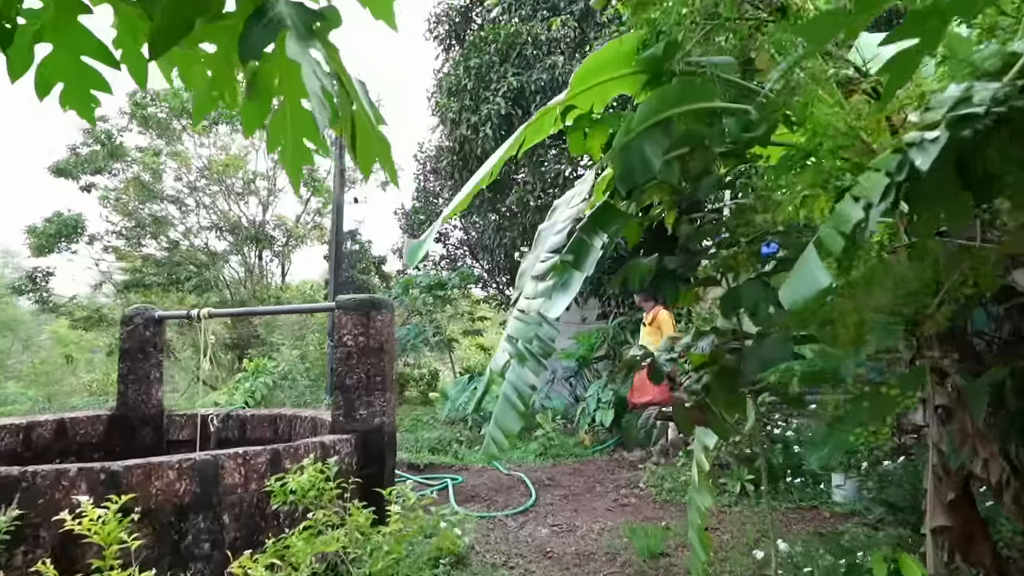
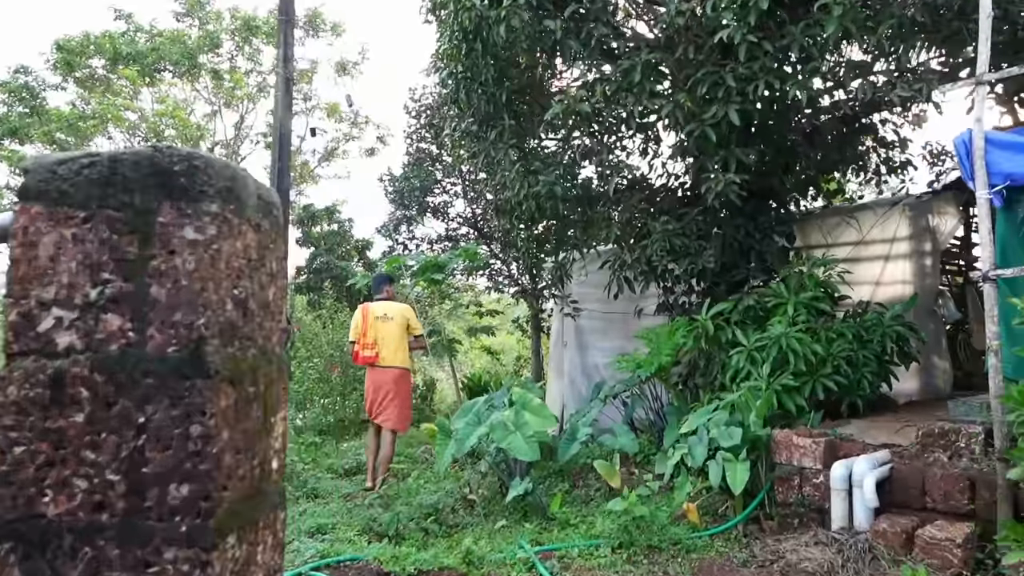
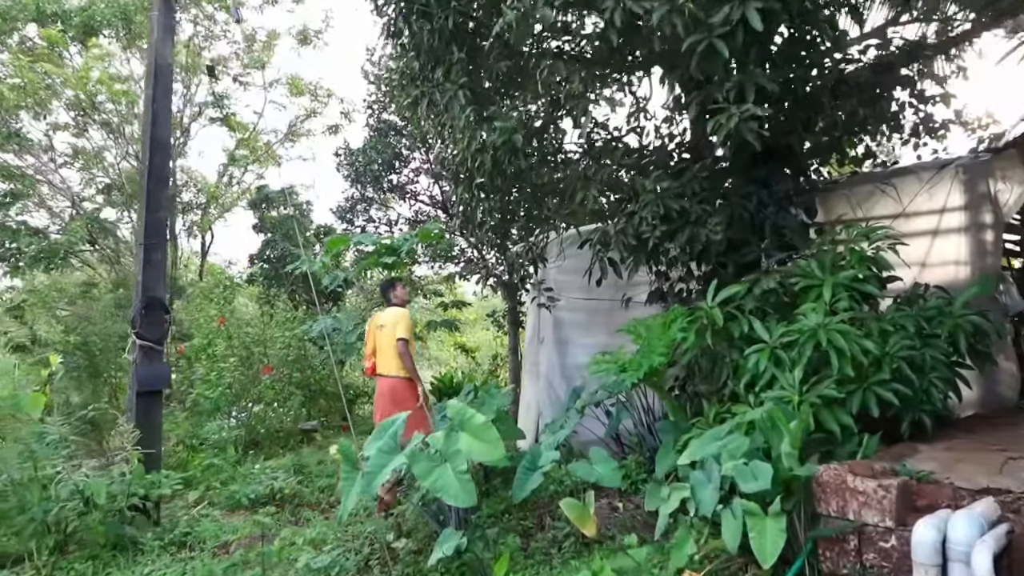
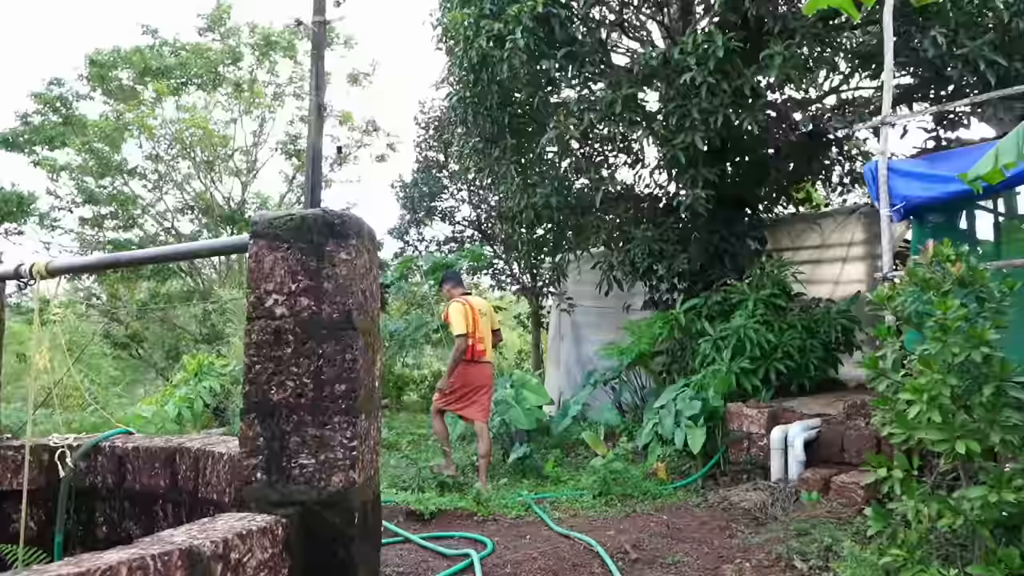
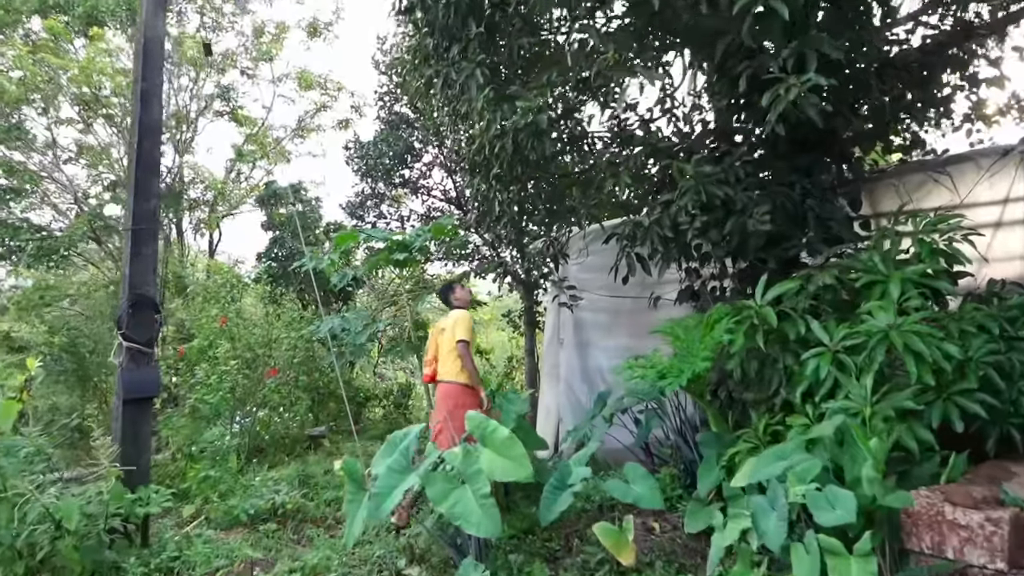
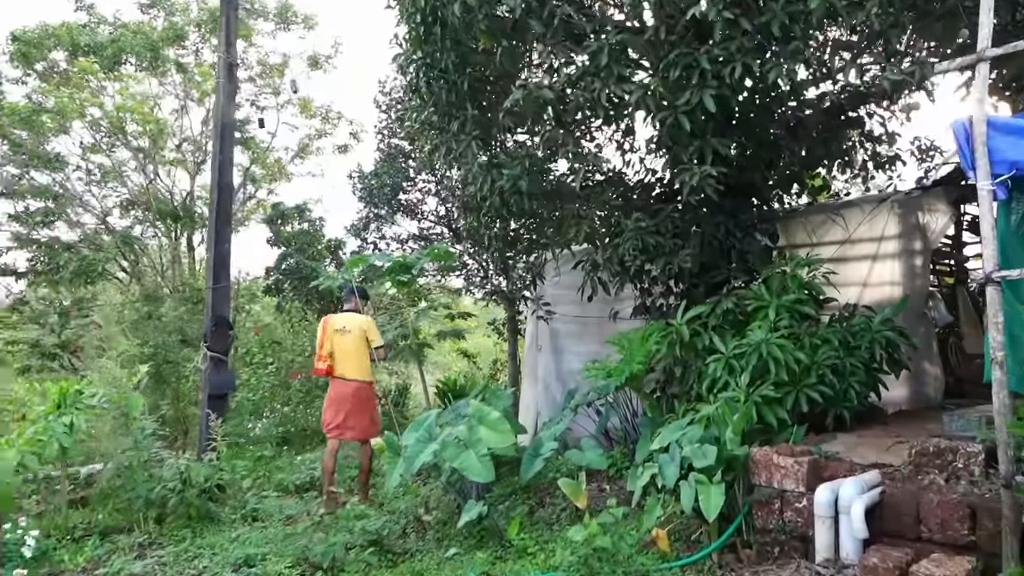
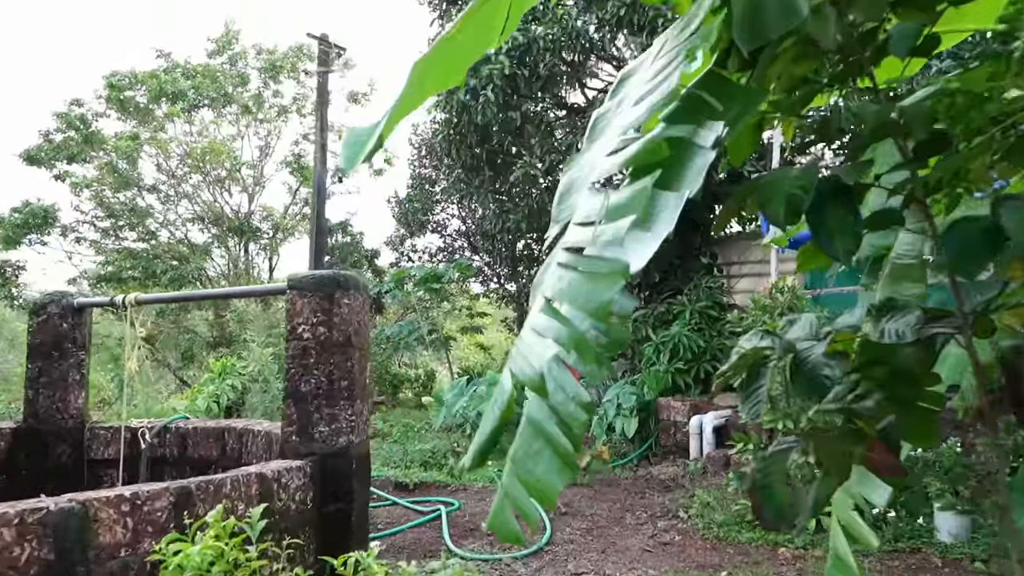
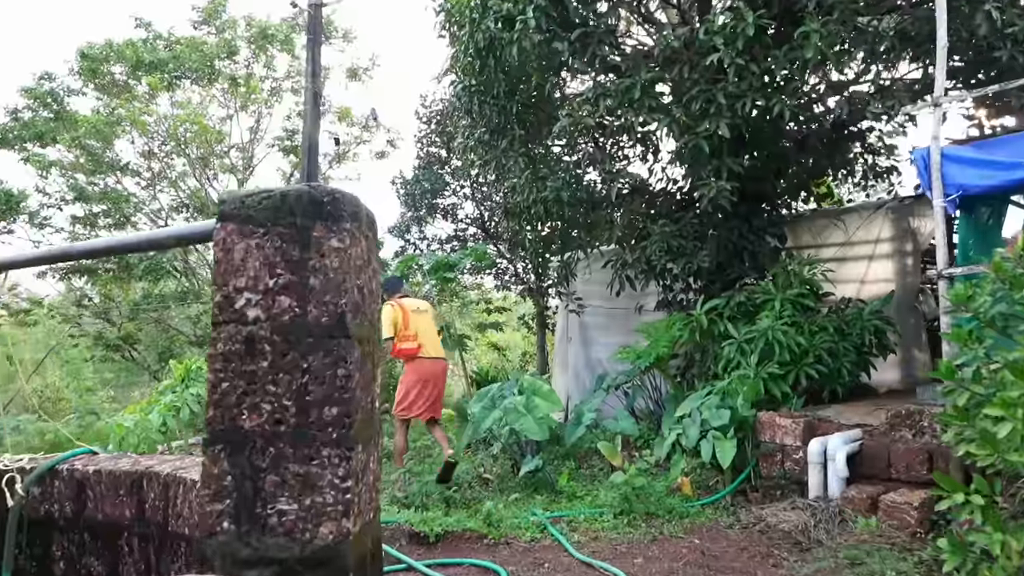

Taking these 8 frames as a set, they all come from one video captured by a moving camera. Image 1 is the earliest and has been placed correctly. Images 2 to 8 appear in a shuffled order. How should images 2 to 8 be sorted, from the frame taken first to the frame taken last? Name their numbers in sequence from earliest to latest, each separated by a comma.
7, 4, 8, 2, 6, 3, 5
